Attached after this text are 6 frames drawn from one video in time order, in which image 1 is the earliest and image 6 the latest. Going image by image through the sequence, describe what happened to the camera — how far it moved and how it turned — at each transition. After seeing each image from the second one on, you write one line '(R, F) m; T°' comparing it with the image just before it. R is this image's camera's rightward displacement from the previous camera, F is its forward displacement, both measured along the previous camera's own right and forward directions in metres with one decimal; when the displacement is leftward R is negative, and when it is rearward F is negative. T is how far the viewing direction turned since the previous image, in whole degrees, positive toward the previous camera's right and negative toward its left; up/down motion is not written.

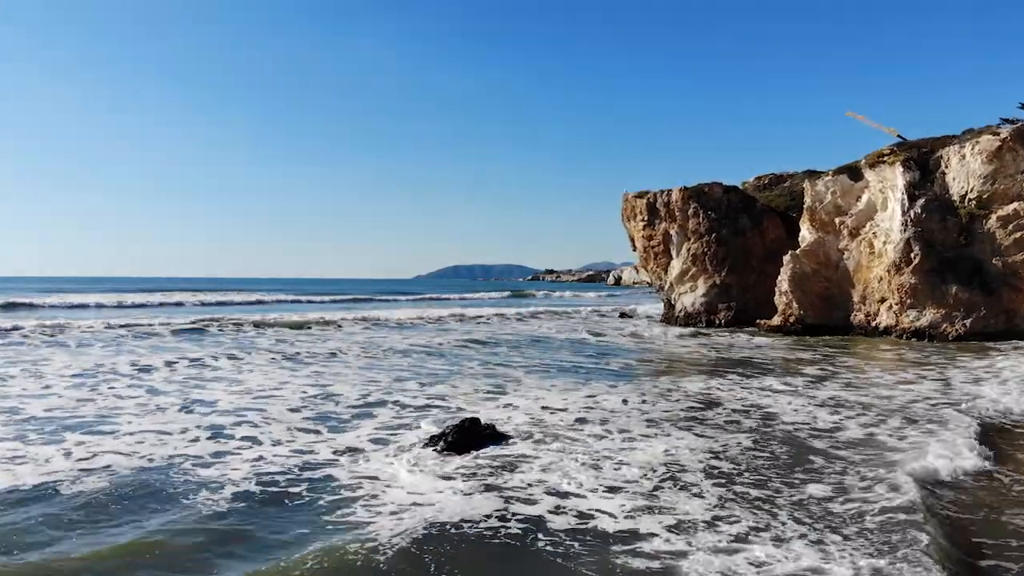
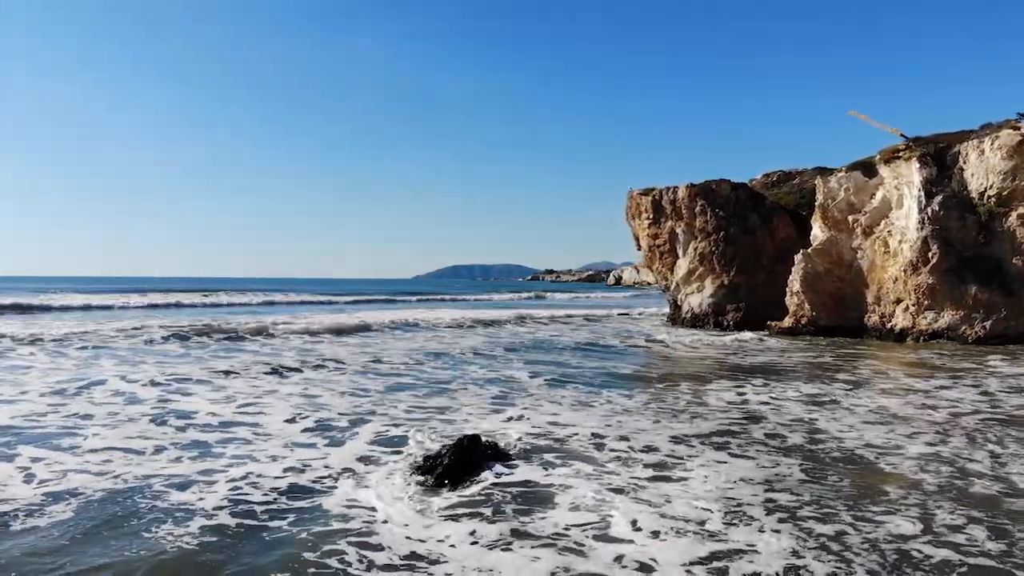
(0.0, +0.8) m; 0°
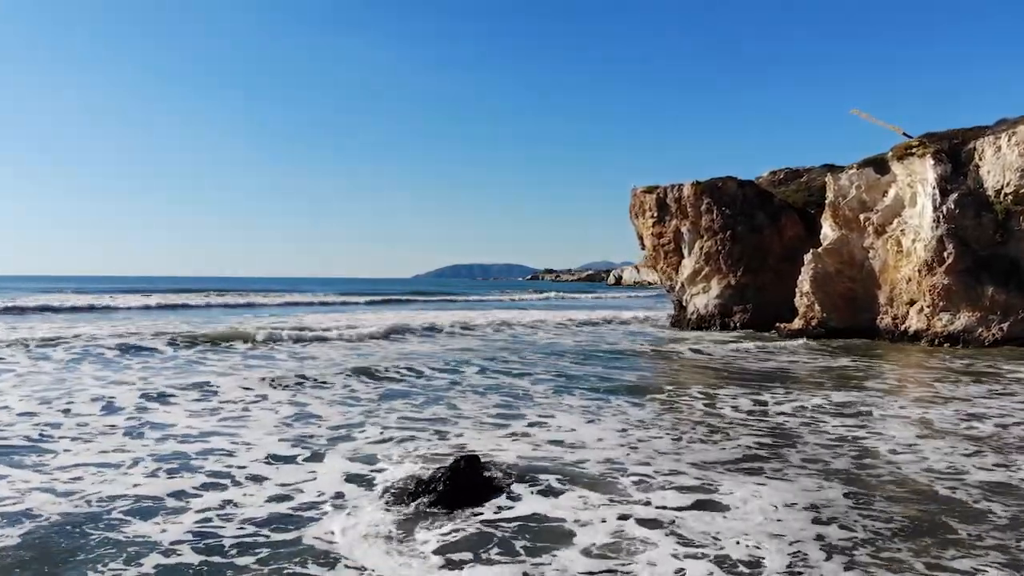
(0.0, +0.7) m; 0°
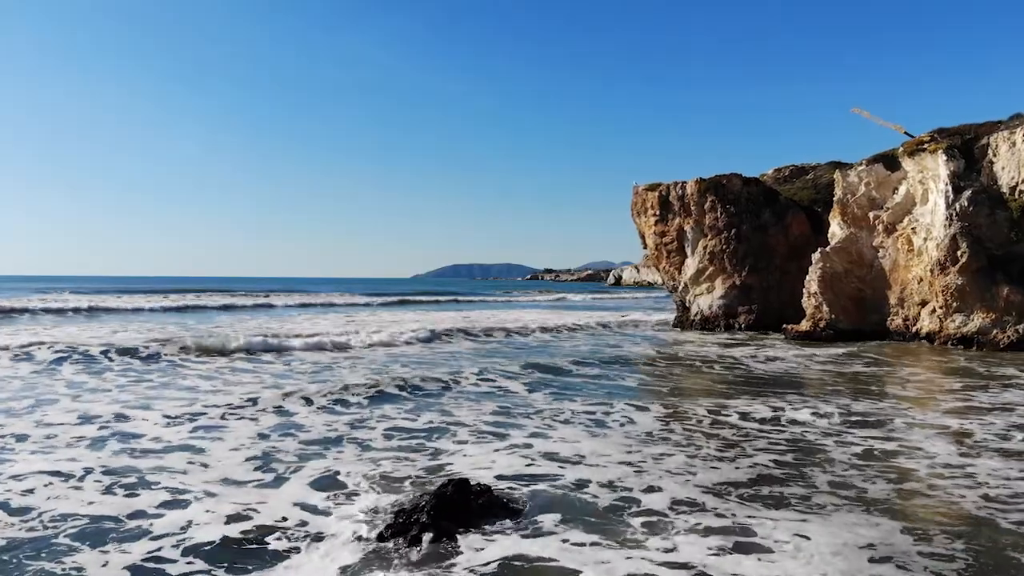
(0.0, +0.6) m; 0°
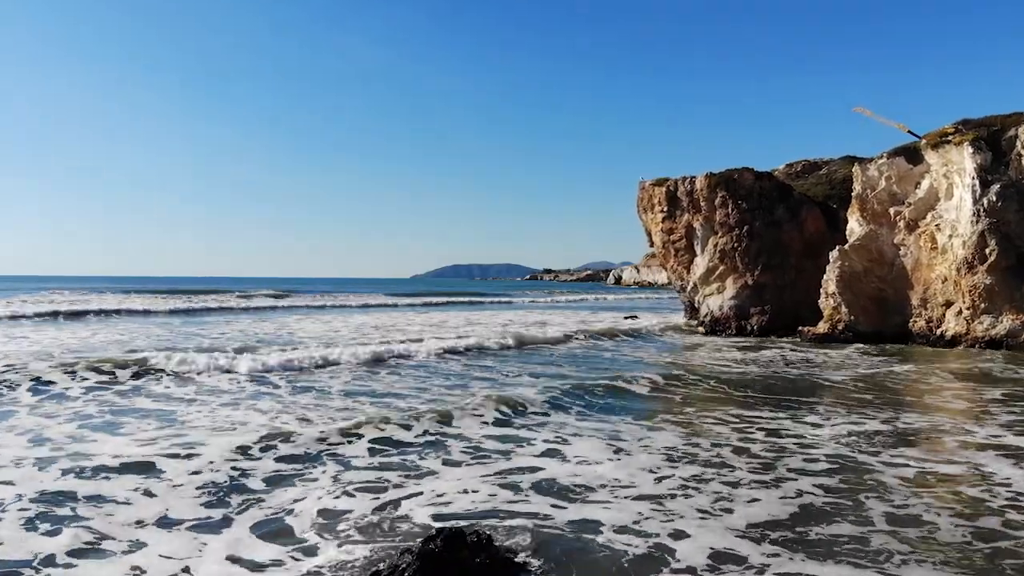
(0.0, +1.0) m; 0°
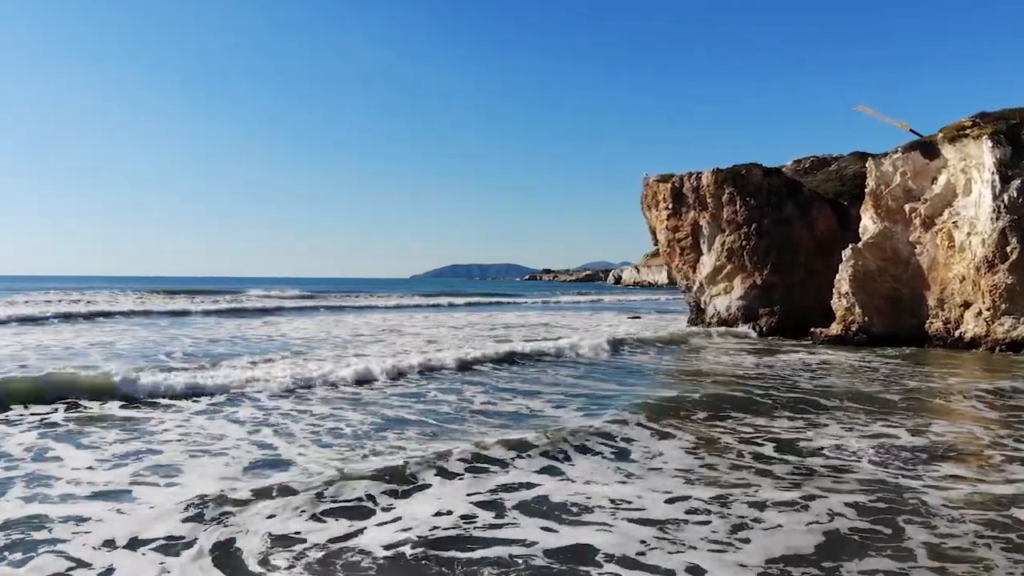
(0.0, +0.7) m; 0°
